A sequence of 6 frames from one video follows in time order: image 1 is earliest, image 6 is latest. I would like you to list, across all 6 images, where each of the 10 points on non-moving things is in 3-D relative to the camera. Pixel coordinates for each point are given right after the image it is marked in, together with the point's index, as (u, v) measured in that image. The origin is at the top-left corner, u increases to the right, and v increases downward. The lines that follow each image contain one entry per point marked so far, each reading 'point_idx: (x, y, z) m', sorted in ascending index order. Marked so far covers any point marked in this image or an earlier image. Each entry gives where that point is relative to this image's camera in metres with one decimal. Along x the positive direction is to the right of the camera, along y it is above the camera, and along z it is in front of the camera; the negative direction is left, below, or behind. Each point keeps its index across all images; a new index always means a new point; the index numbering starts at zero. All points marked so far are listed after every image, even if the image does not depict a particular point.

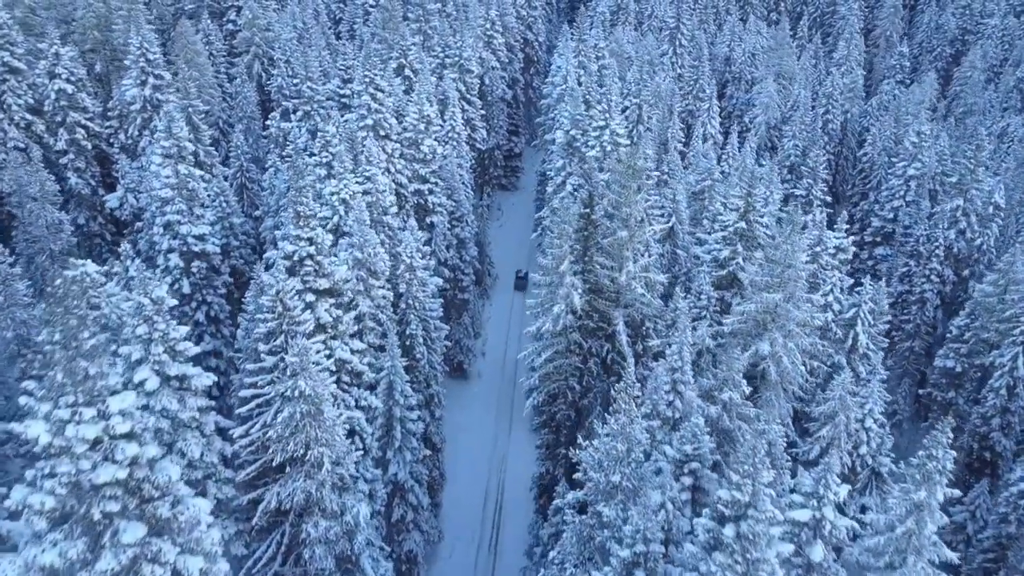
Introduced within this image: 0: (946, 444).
0: (+10.3, -3.7, +19.0) m
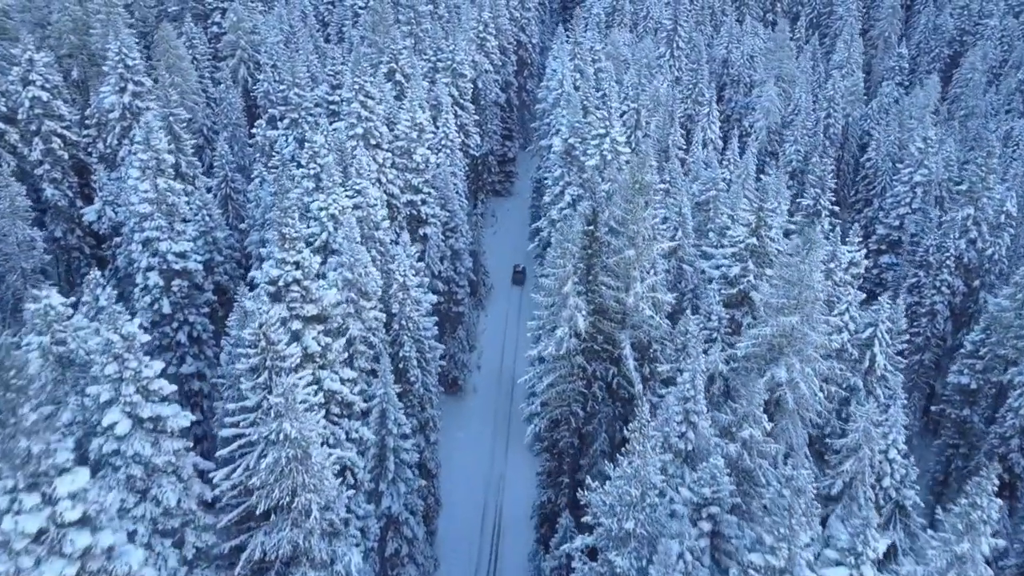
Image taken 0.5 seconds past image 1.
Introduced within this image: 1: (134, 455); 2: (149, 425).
0: (+10.5, -4.4, +17.5) m
1: (-8.9, -3.9, +18.9) m
2: (-8.7, -3.3, +19.1) m
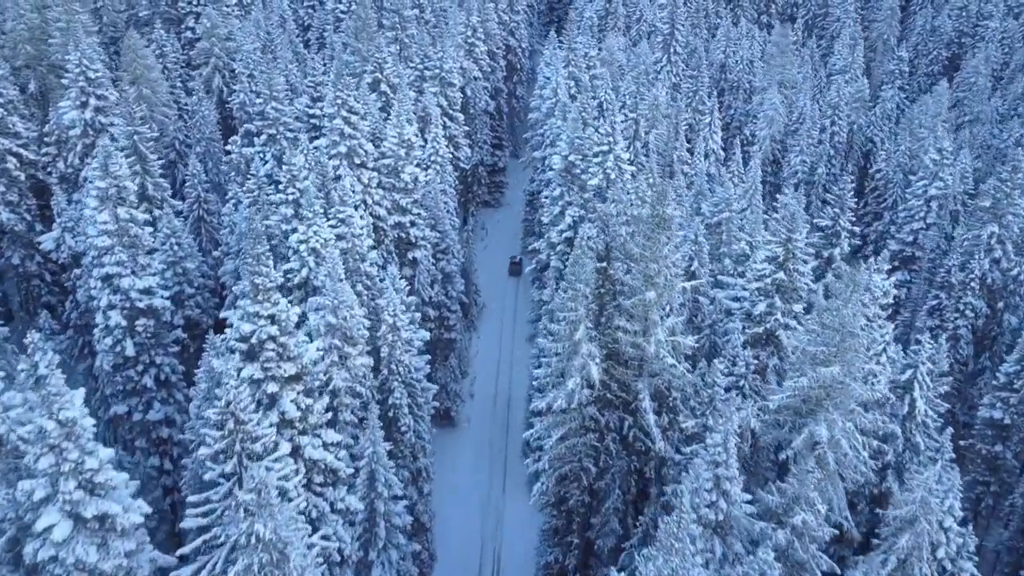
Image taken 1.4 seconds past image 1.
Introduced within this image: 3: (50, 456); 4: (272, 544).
0: (+10.8, -5.7, +14.7) m
1: (-8.6, -5.4, +15.8) m
2: (-8.4, -4.7, +16.0) m
3: (-8.9, -3.2, +15.4) m
4: (-4.8, -5.1, +15.9) m
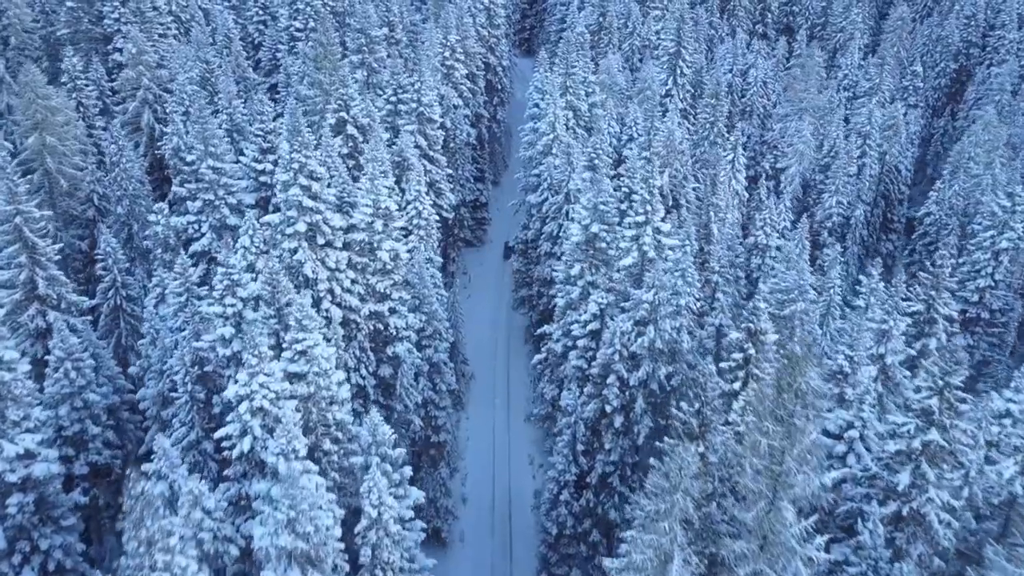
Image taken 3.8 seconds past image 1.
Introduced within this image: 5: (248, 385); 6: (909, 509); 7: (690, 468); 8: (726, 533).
0: (+12.3, -9.5, +7.0) m
1: (-7.1, -9.6, +7.2) m
2: (-6.9, -8.9, +7.4) m
3: (-7.4, -7.4, +6.7) m
4: (-3.3, -9.1, +7.4) m
5: (-6.3, -2.2, +19.2) m
6: (+9.5, -5.3, +18.9) m
7: (+3.4, -3.4, +16.0) m
8: (+4.3, -4.9, +16.2) m
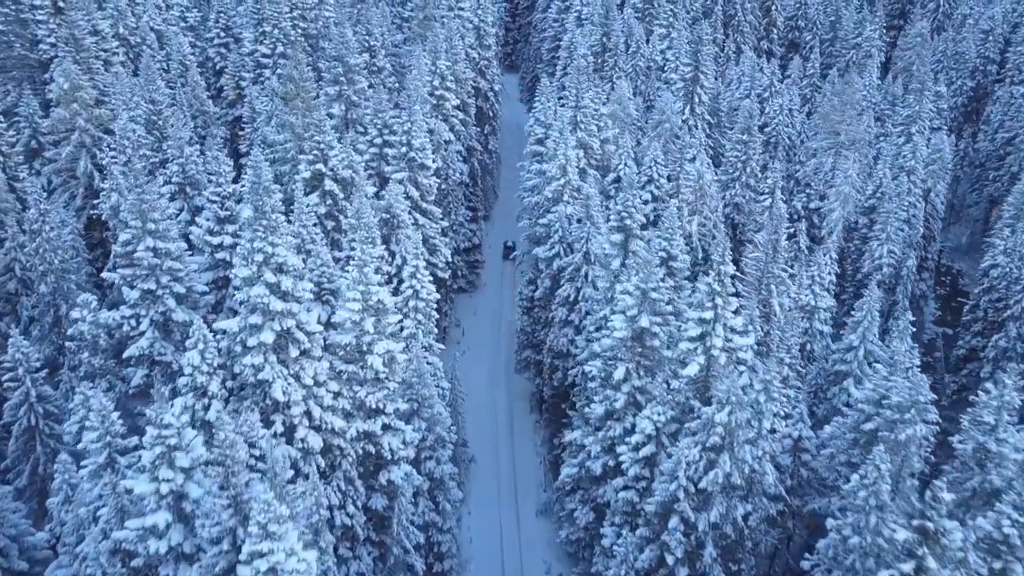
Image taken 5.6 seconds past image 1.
0: (+14.0, -12.4, +0.7) m
1: (-5.4, -12.7, +0.3) m
2: (-5.2, -12.1, +0.6) m
3: (-5.7, -10.6, -0.1) m
4: (-1.6, -12.3, +0.7) m
5: (-5.1, -5.5, +12.5) m
6: (+10.7, -8.3, +12.6) m
7: (+4.8, -6.5, +9.5) m
8: (+5.7, -8.0, +9.8) m
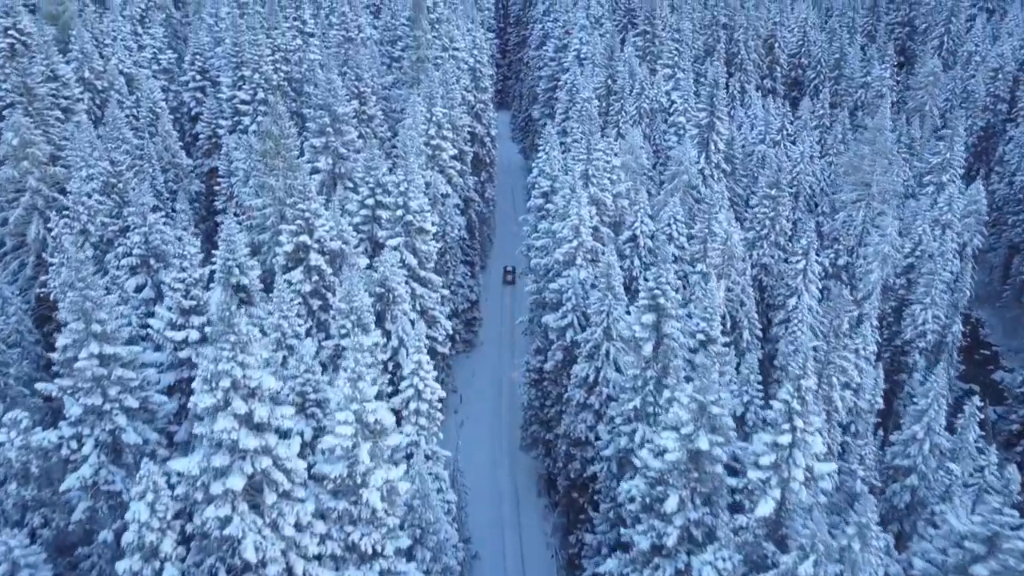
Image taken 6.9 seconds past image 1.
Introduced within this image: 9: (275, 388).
0: (+15.2, -14.2, -3.7) m
1: (-4.2, -14.7, -4.5) m
2: (-4.0, -14.0, -4.2) m
3: (-4.5, -12.5, -4.8) m
4: (-0.4, -14.2, -4.0) m
5: (-4.1, -7.9, +7.9) m
6: (+11.7, -10.6, +8.2) m
7: (+5.8, -8.7, +5.1) m
8: (+6.7, -10.2, +5.3) m
9: (-5.3, -2.0, +18.0) m
